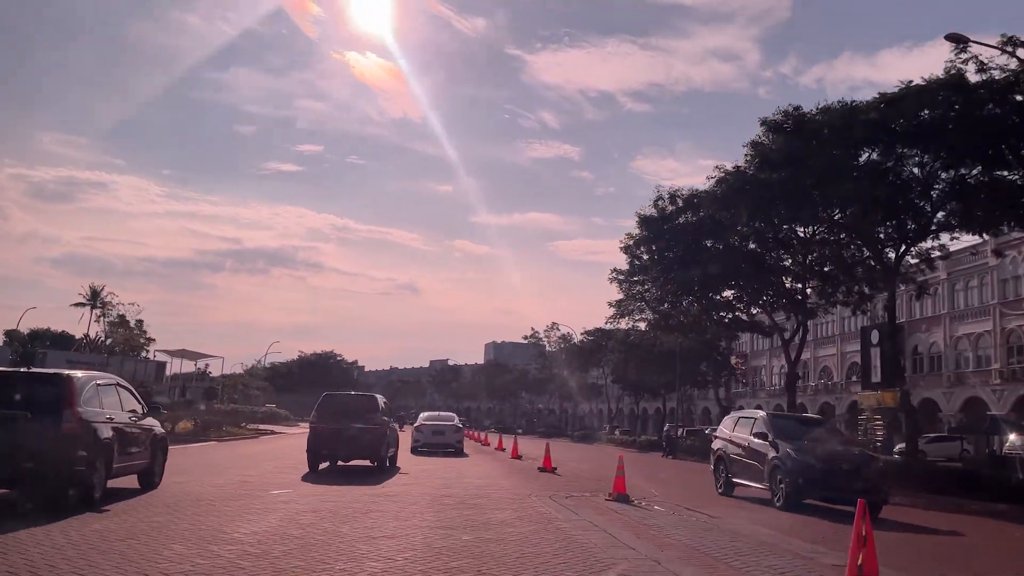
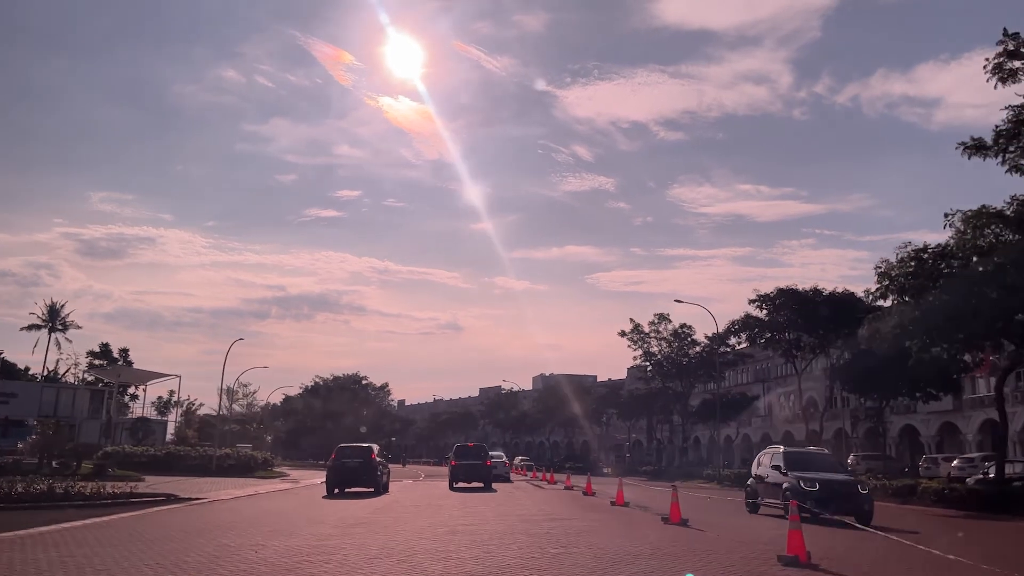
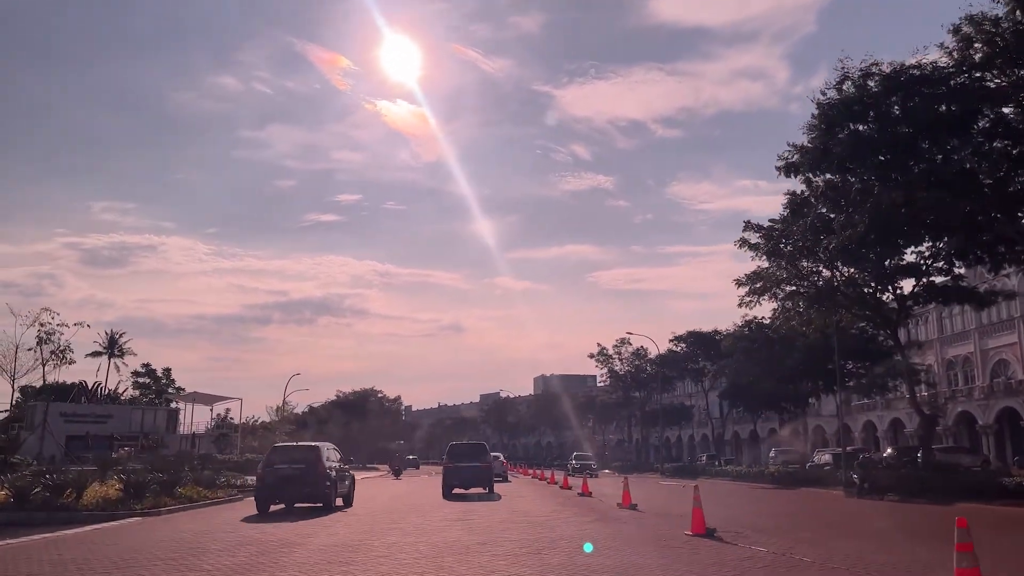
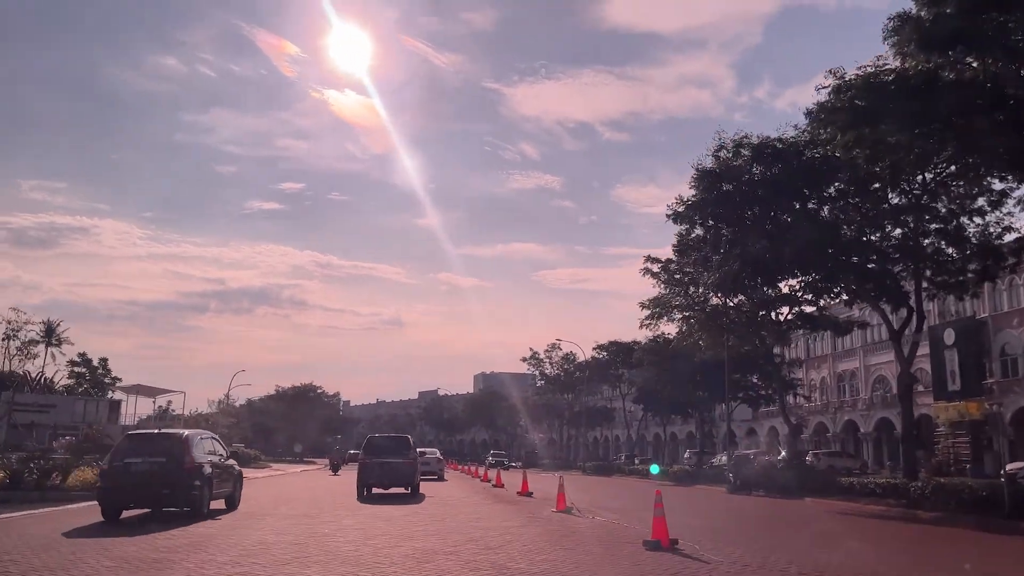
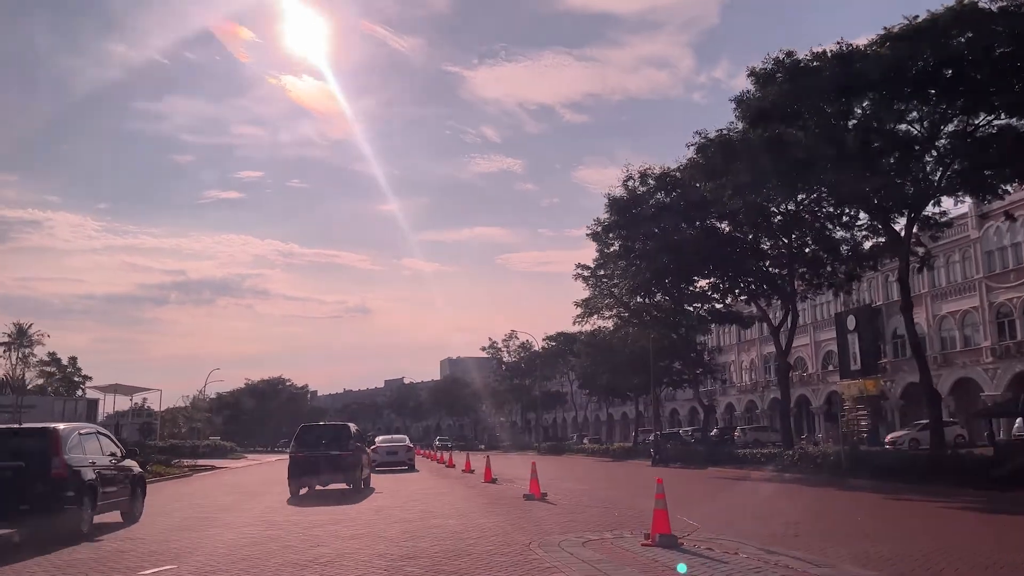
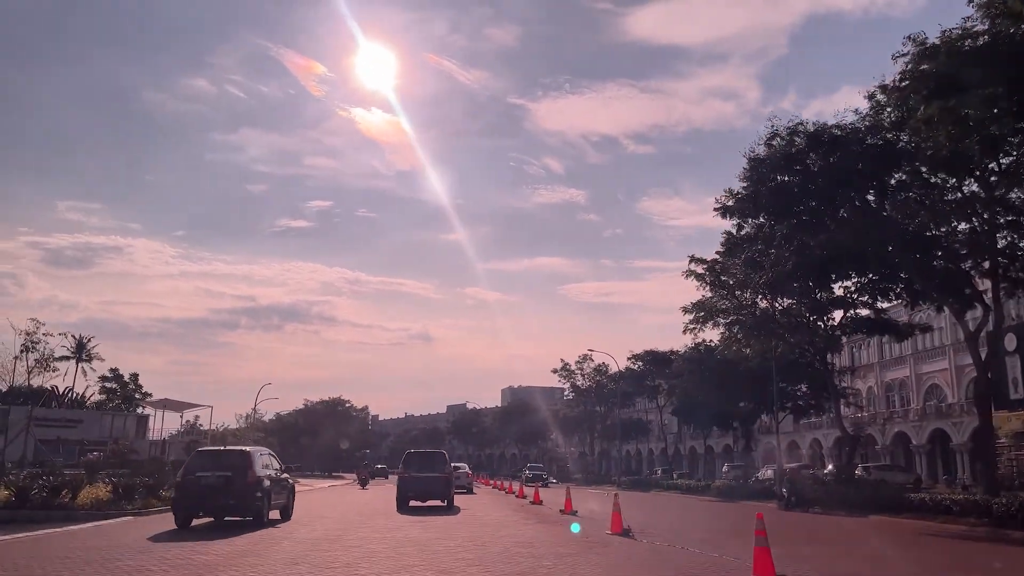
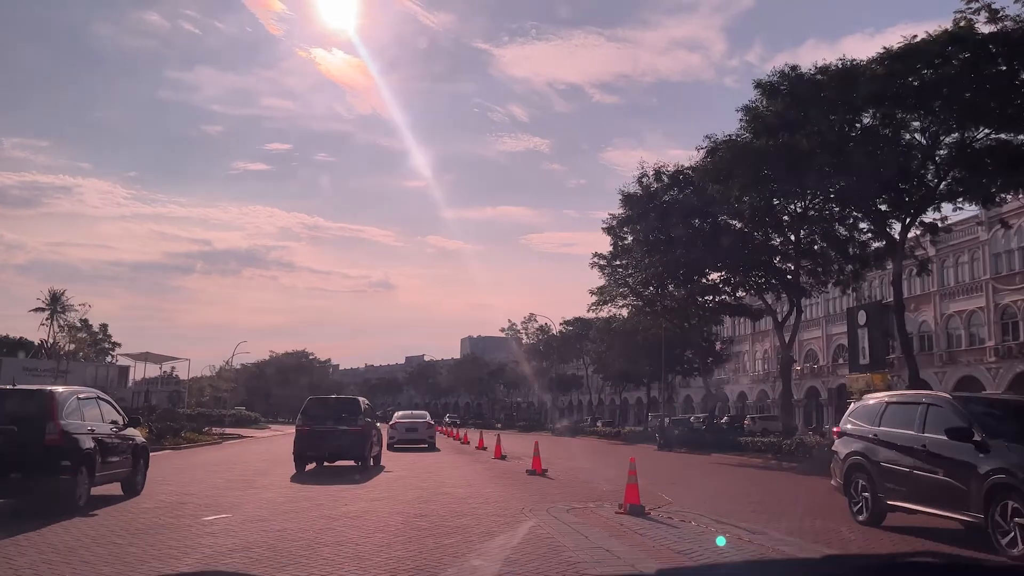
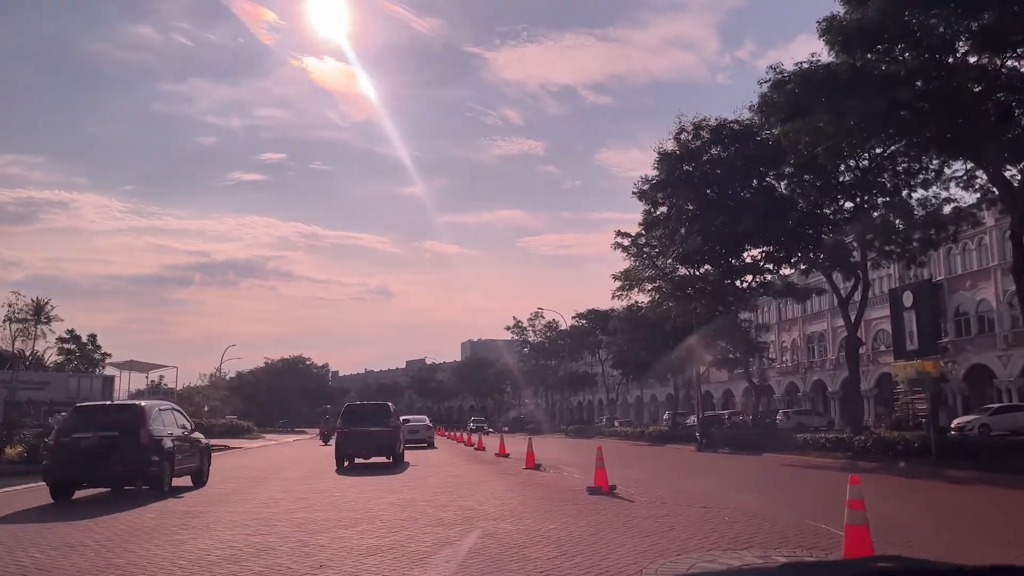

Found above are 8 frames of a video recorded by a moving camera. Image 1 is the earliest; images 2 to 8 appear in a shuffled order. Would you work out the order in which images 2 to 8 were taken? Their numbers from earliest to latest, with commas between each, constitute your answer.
7, 5, 8, 4, 6, 3, 2
